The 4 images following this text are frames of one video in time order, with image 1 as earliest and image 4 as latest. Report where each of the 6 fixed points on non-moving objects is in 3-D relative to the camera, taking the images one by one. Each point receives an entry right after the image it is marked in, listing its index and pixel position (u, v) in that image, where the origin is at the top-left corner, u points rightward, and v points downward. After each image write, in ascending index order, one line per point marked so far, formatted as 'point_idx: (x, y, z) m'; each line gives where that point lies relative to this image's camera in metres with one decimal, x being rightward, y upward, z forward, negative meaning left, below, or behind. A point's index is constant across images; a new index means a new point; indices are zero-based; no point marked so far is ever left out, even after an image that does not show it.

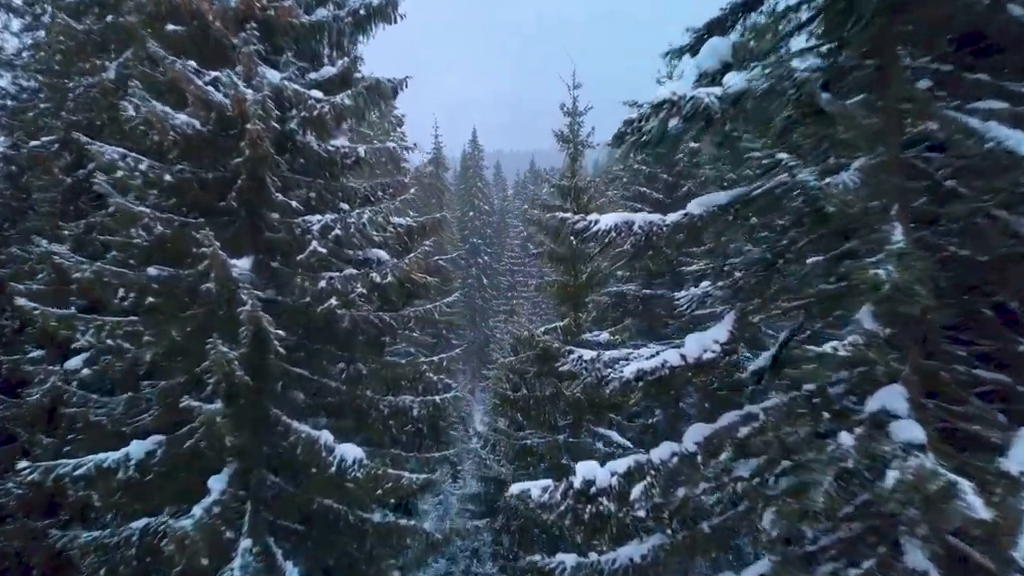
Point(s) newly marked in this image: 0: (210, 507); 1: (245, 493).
0: (-2.7, -2.0, +5.4) m
1: (-2.6, -2.0, +5.9) m
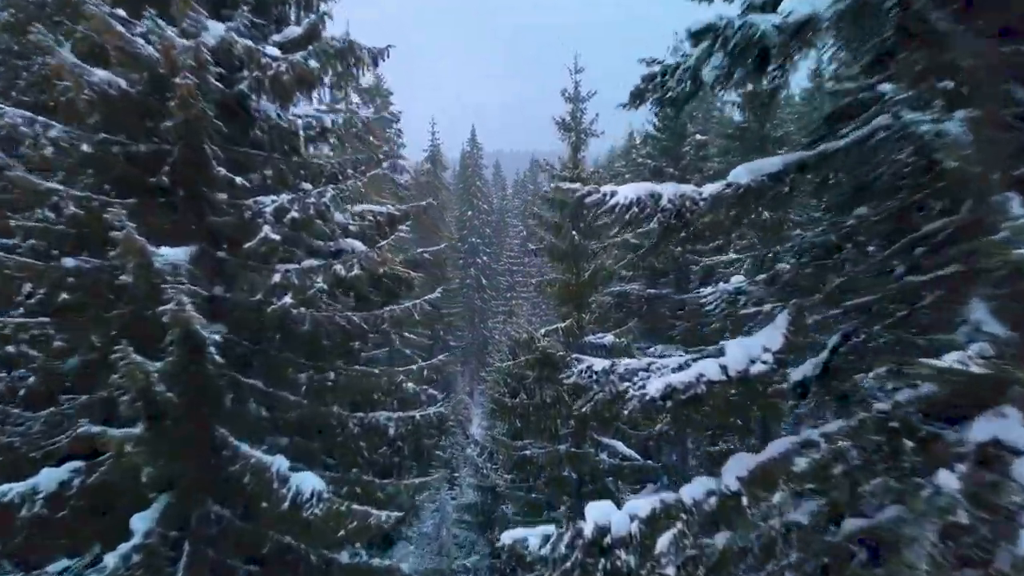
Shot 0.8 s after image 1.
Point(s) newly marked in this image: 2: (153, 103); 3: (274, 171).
0: (-2.7, -1.9, +4.3) m
1: (-2.6, -1.9, +4.8) m
2: (-2.9, +1.5, +4.9) m
3: (-2.3, +1.1, +5.8) m
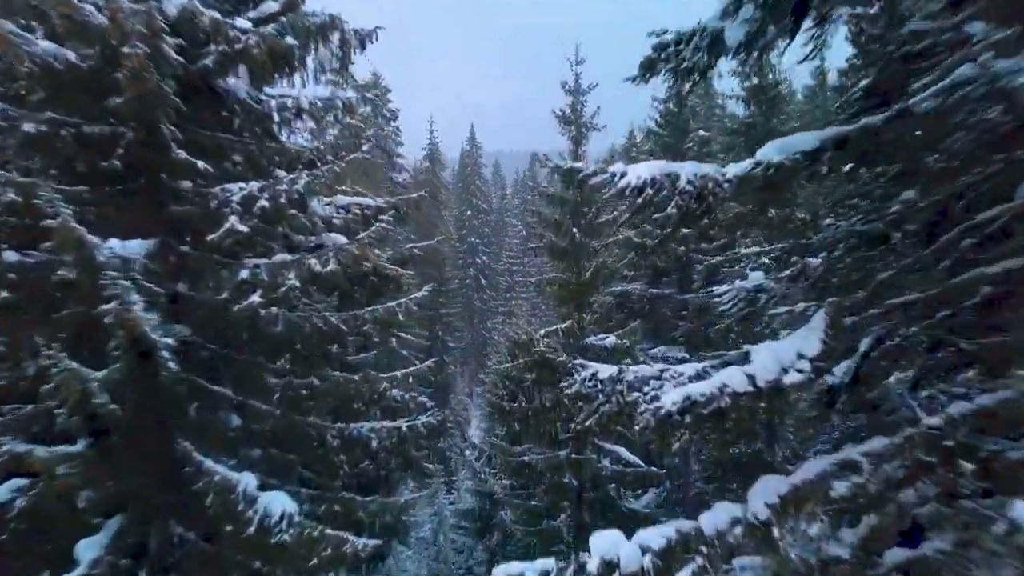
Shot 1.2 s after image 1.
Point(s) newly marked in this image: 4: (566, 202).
0: (-2.8, -1.9, +3.8) m
1: (-2.7, -1.9, +4.3) m
2: (-3.0, +1.5, +4.4) m
3: (-2.3, +1.1, +5.3) m
4: (+1.3, +2.0, +14.1) m
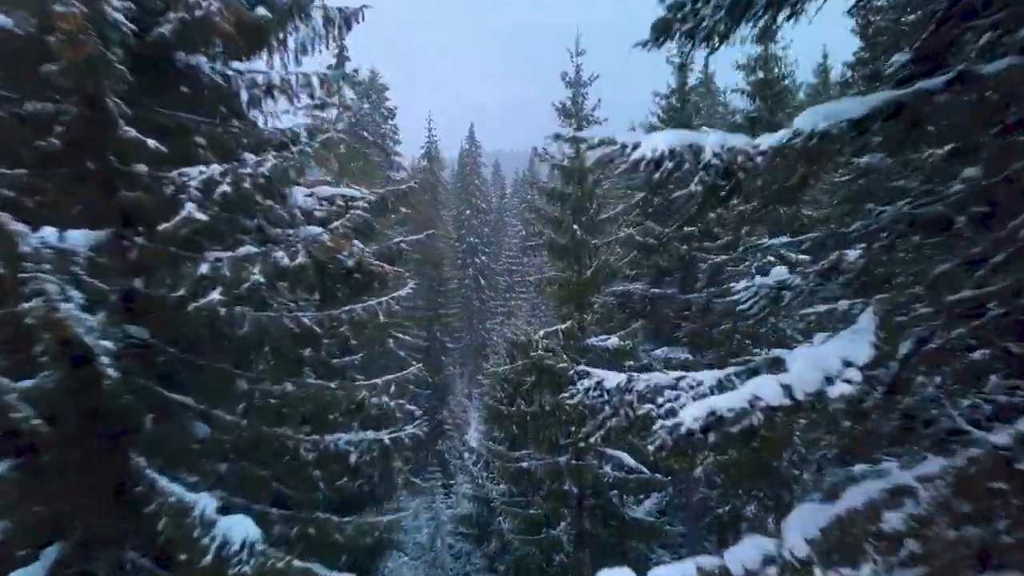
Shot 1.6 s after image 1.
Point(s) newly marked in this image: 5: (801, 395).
0: (-2.8, -1.9, +3.3) m
1: (-2.7, -1.9, +3.8) m
2: (-3.0, +1.6, +3.9) m
3: (-2.4, +1.2, +4.8) m
4: (+1.2, +2.0, +13.6) m
5: (+1.3, -0.5, +2.9) m
